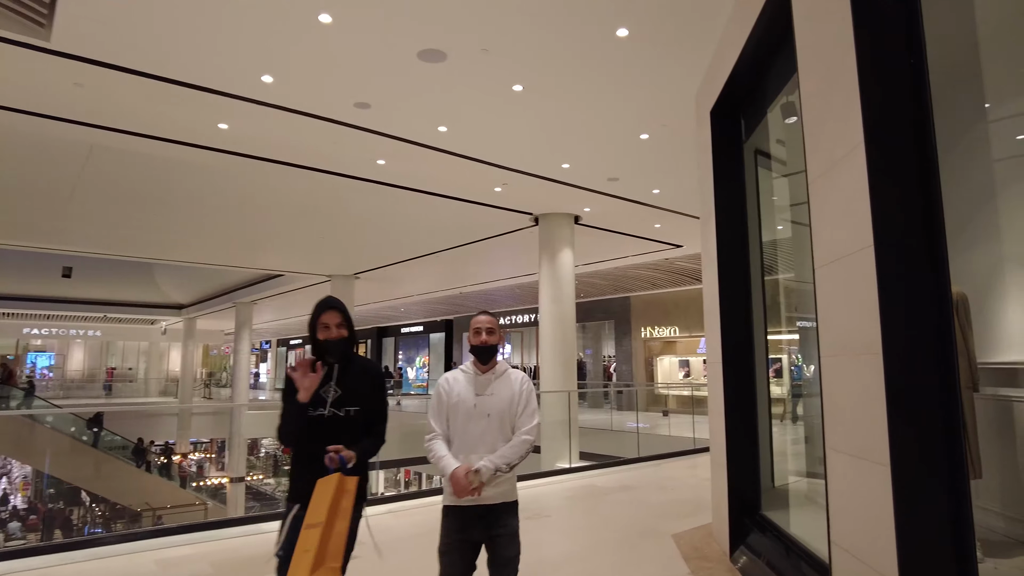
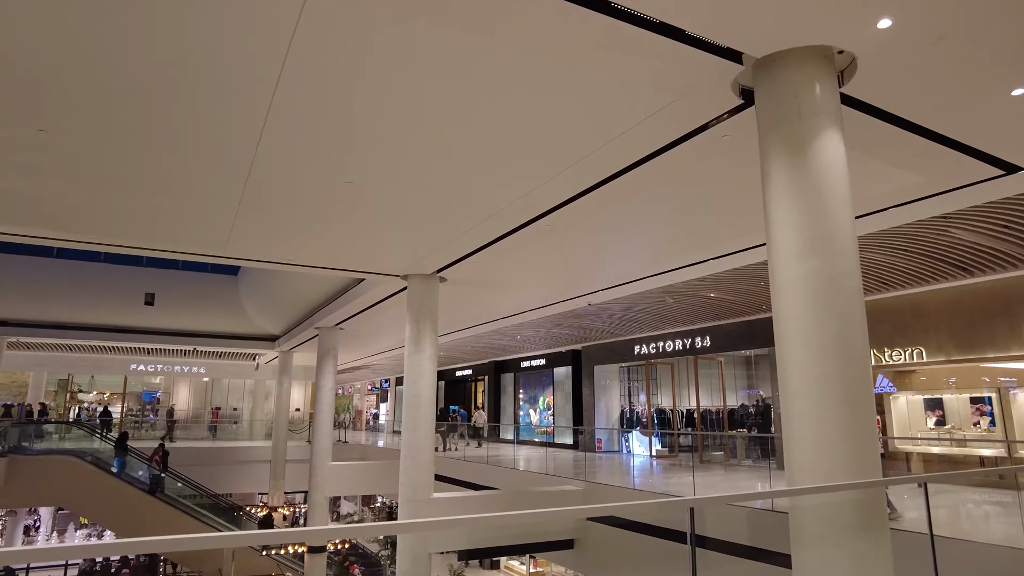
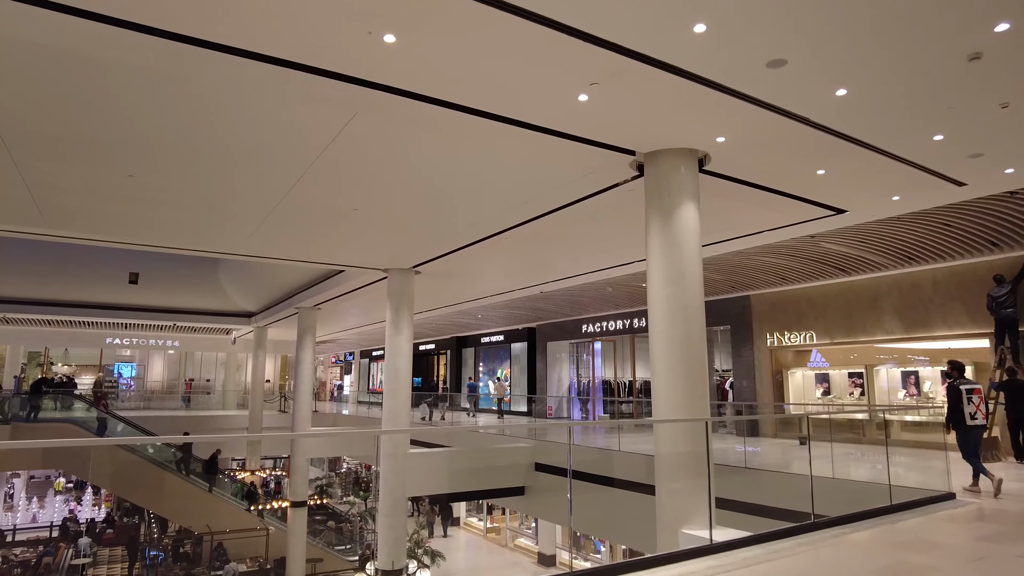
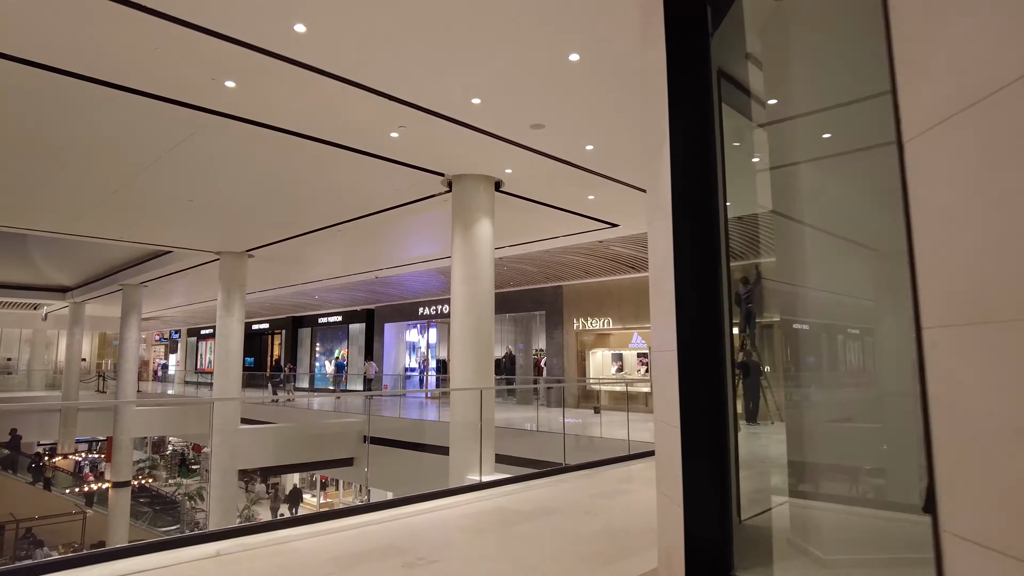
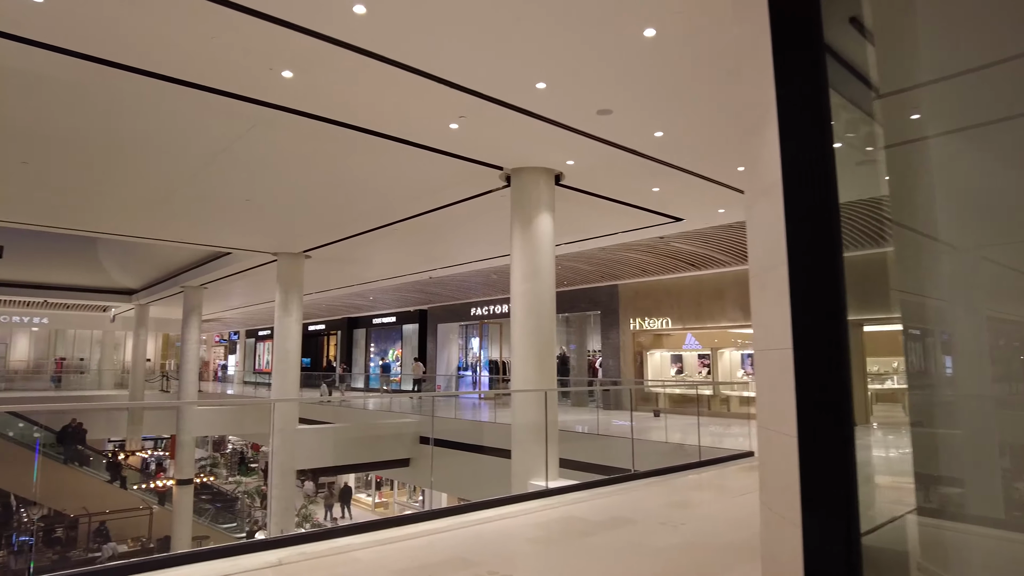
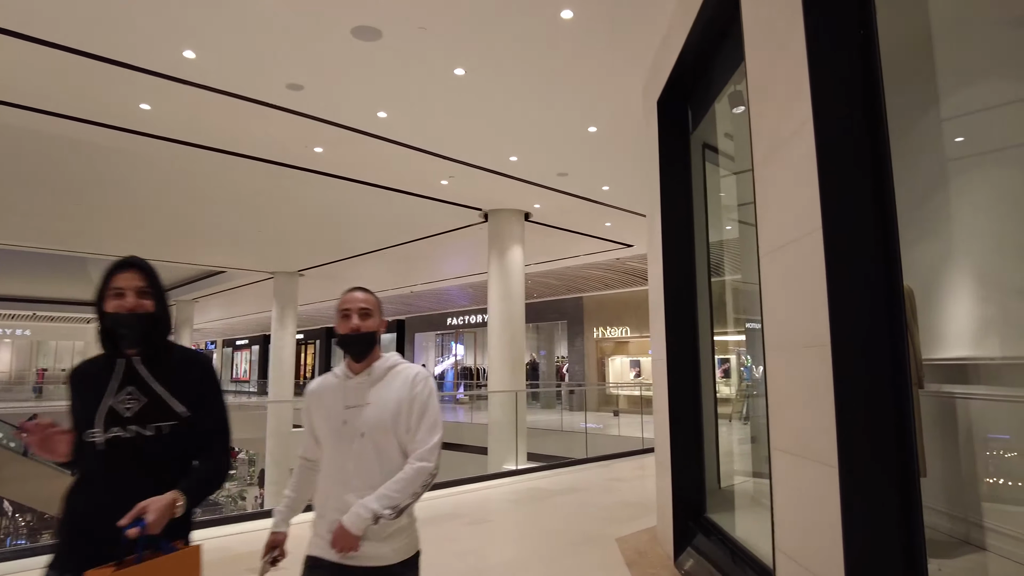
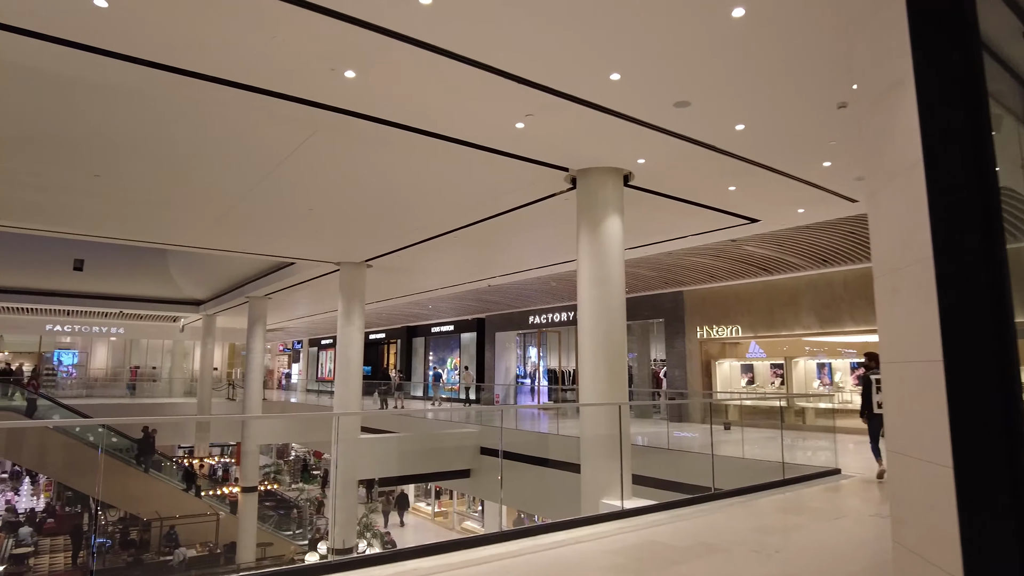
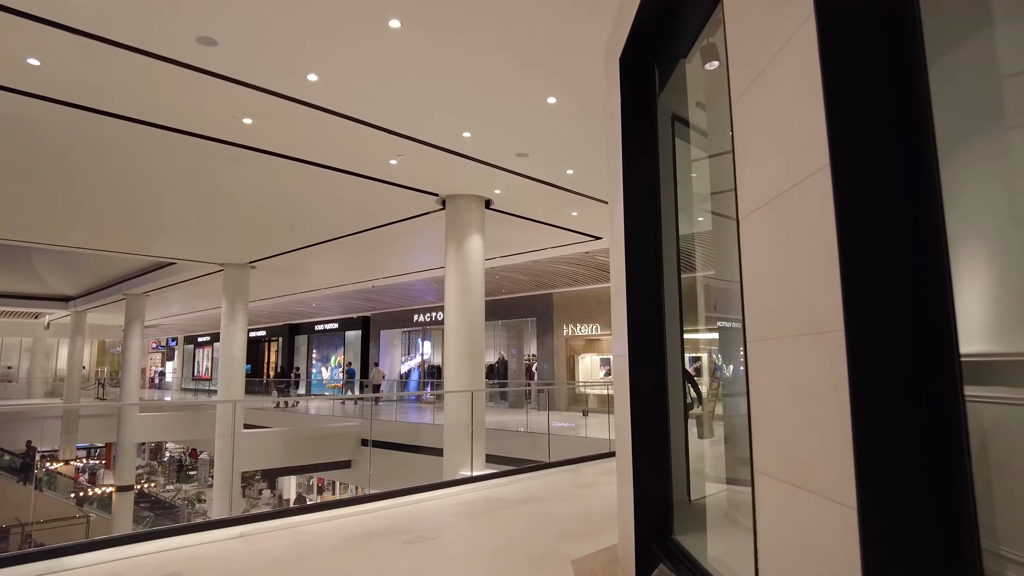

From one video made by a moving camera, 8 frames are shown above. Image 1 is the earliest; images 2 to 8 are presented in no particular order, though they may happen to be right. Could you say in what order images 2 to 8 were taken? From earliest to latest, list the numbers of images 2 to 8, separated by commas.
6, 8, 4, 5, 7, 3, 2
